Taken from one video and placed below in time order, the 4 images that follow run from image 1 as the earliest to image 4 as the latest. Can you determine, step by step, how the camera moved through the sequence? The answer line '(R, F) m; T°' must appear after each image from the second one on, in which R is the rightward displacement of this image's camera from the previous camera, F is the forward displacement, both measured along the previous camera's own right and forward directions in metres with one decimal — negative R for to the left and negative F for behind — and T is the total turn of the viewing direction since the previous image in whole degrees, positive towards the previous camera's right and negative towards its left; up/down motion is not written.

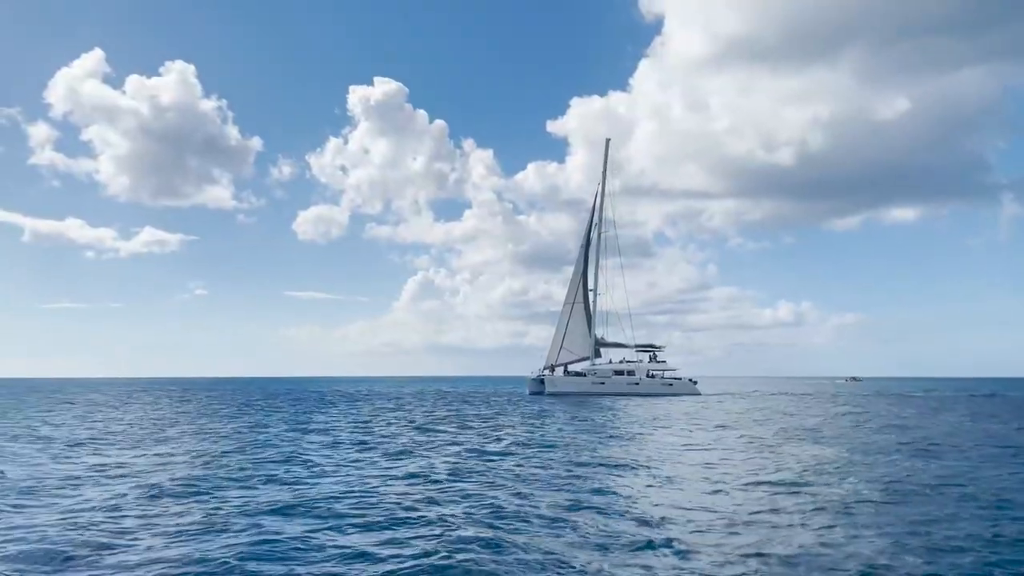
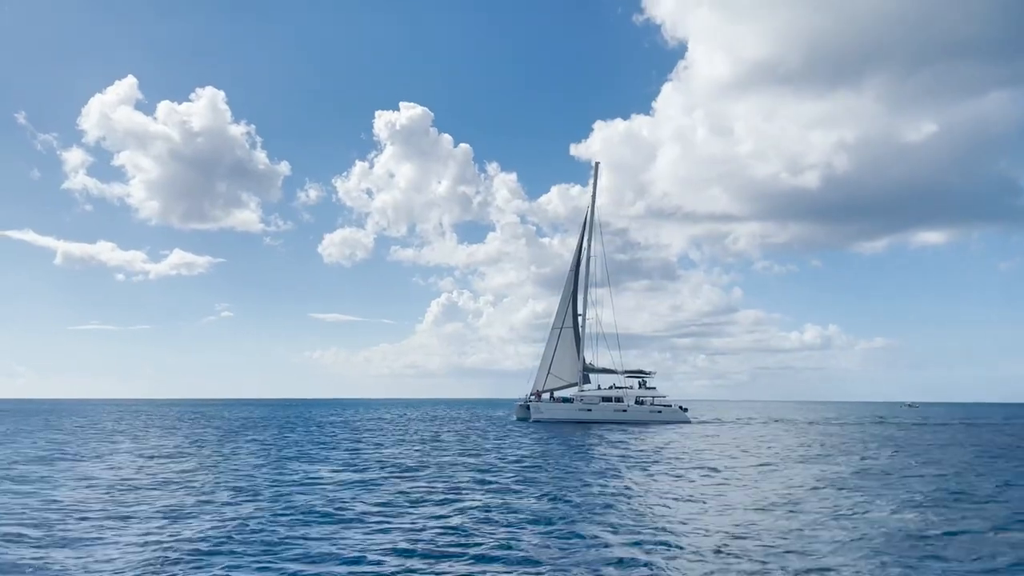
(+1.9, +0.9) m; -2°
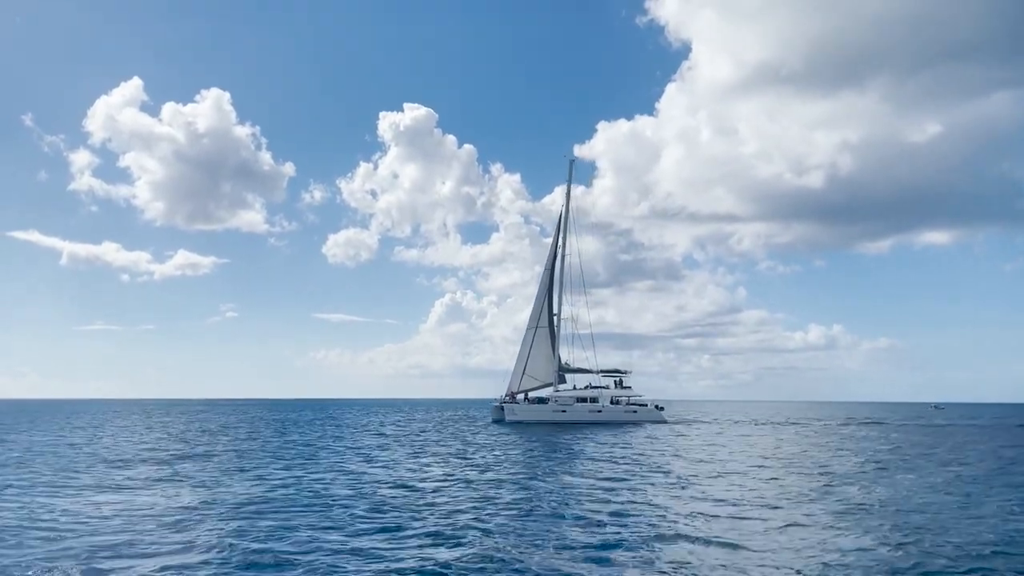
(+1.5, +0.7) m; 0°
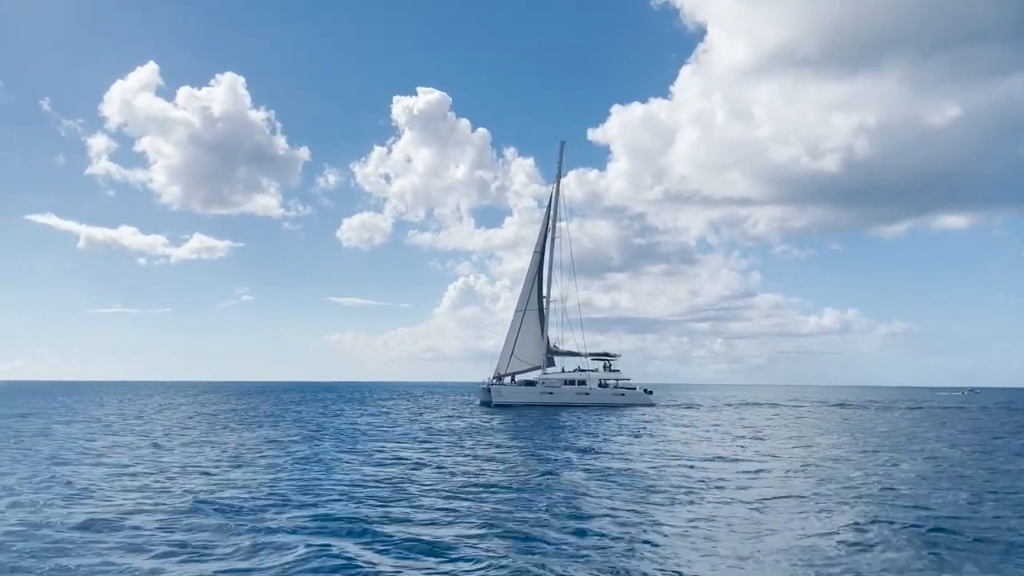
(+1.2, +0.3) m; -1°
